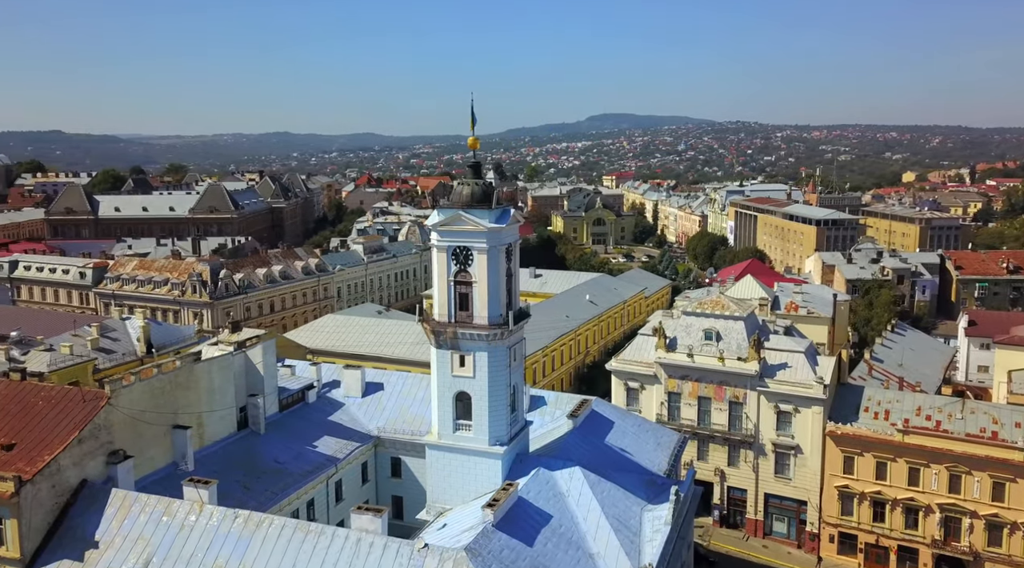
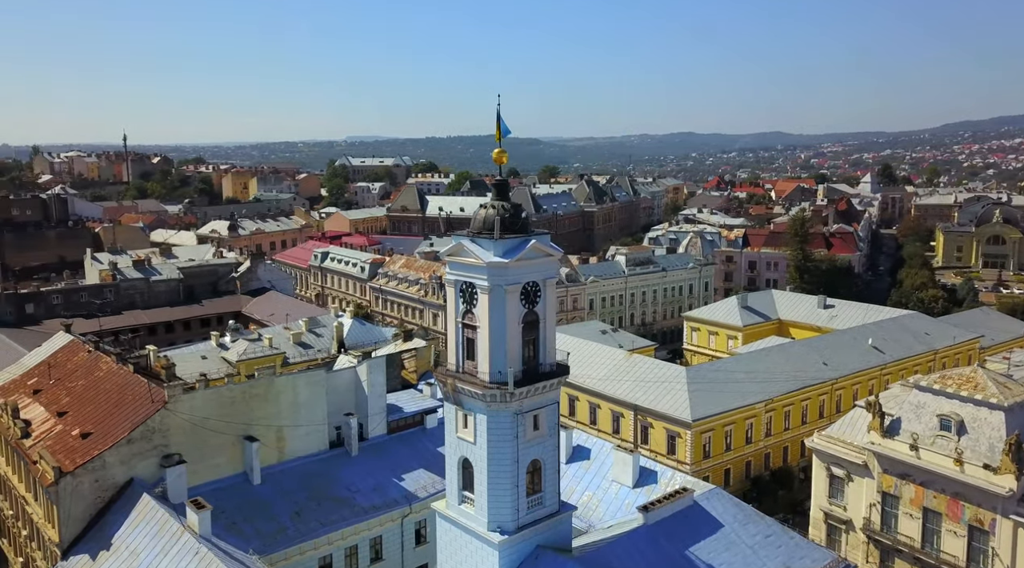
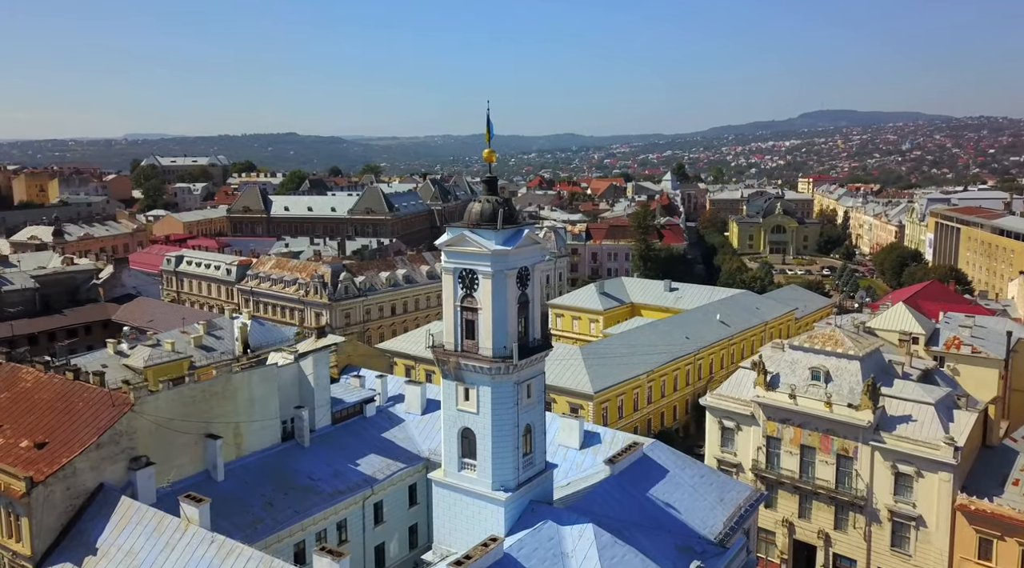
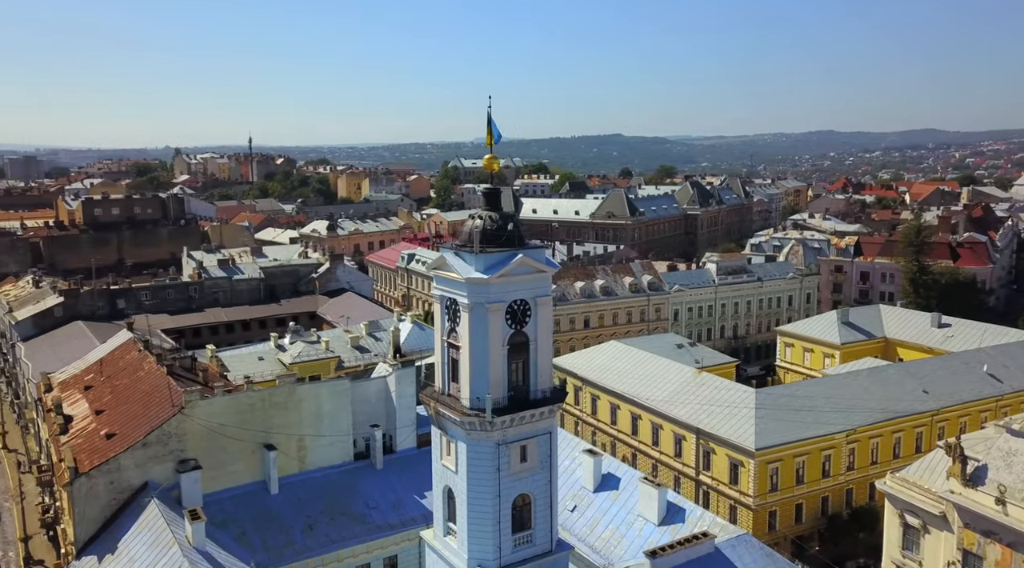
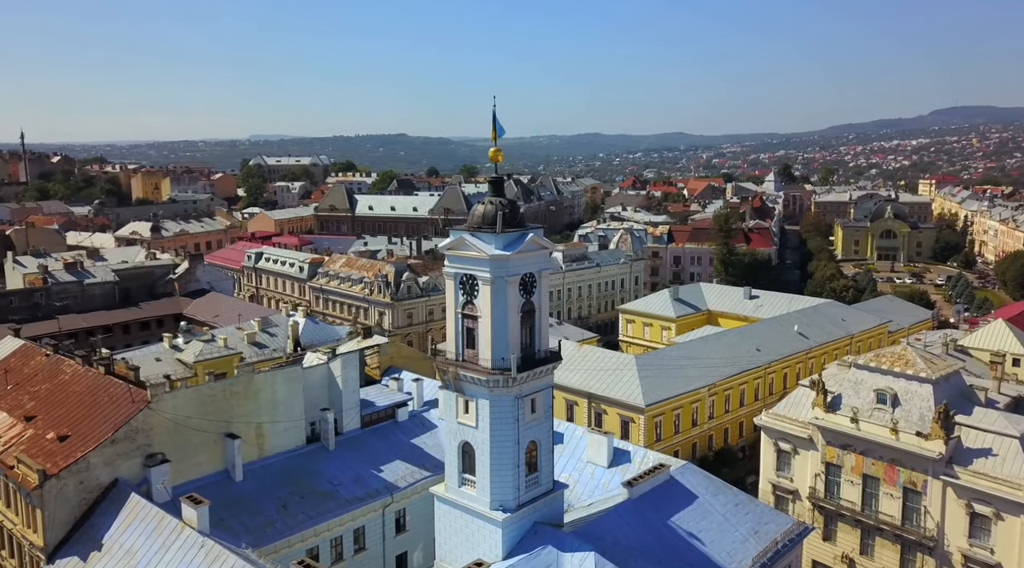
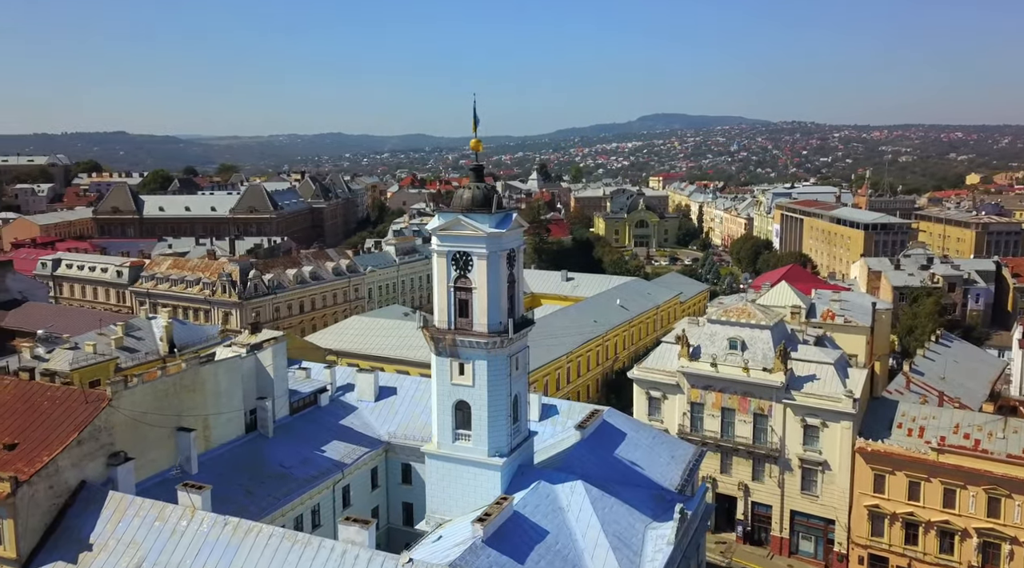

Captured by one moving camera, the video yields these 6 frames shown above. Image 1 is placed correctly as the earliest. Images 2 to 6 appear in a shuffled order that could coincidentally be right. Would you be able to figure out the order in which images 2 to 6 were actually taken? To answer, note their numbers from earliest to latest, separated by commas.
6, 3, 5, 2, 4
